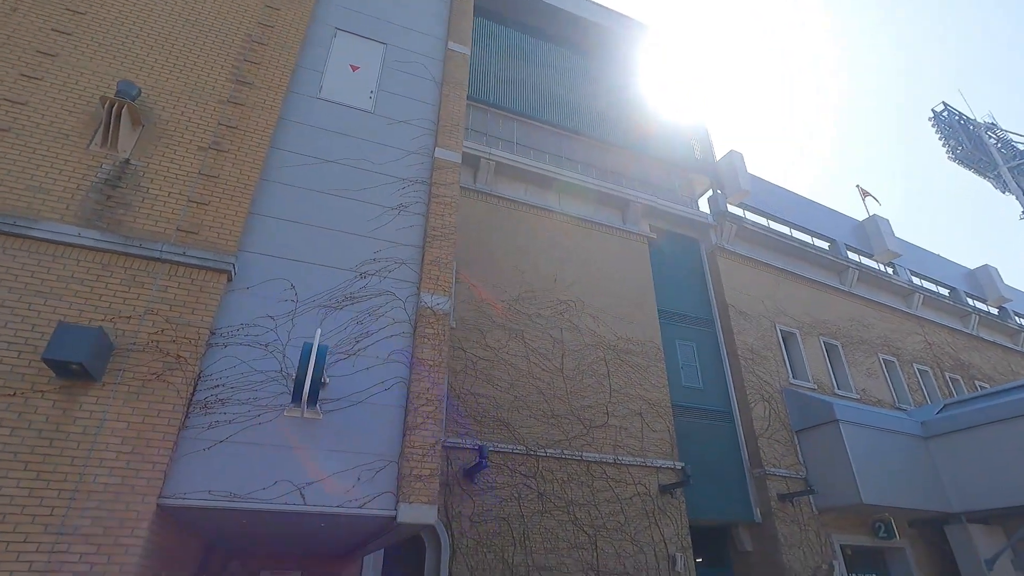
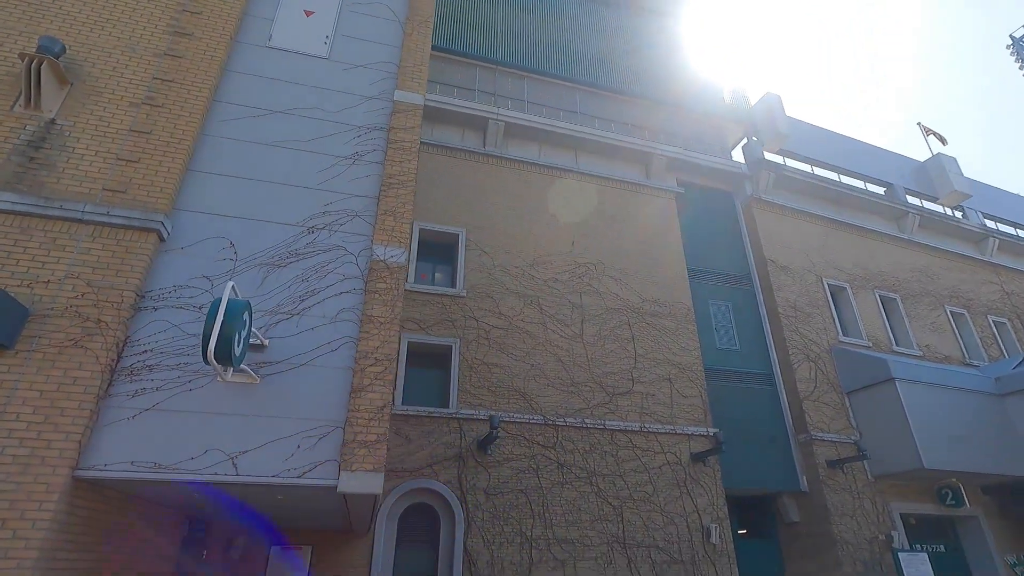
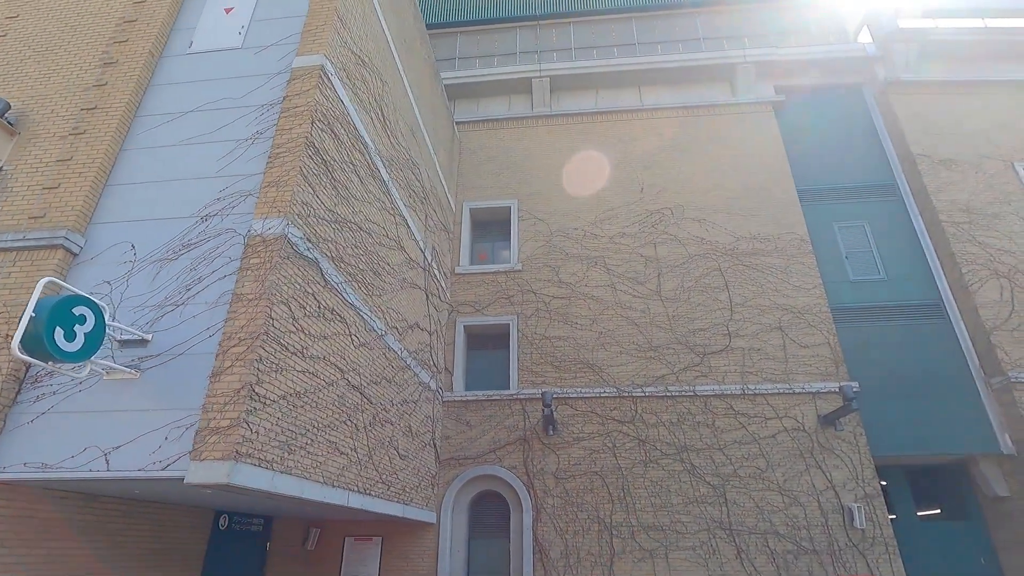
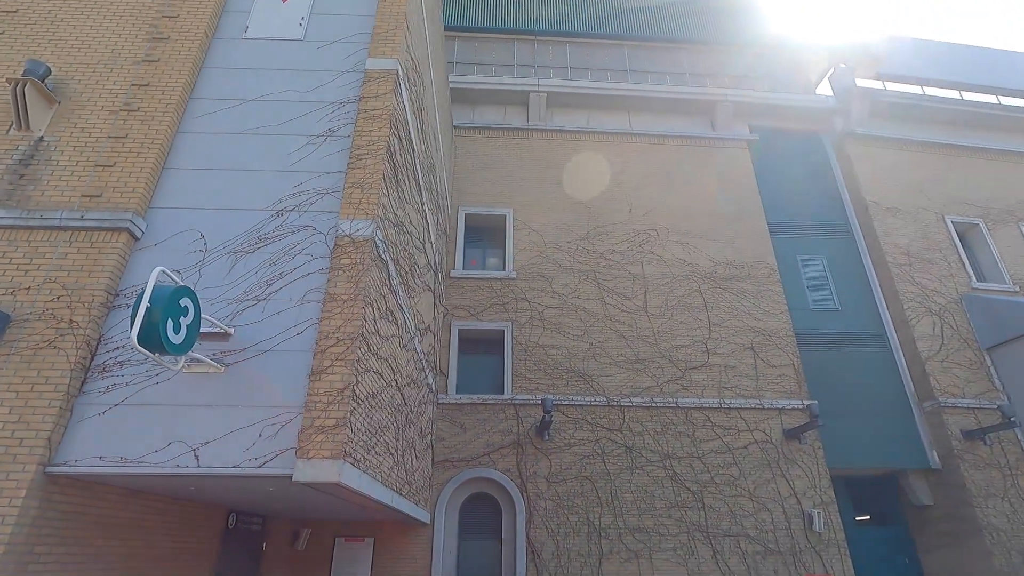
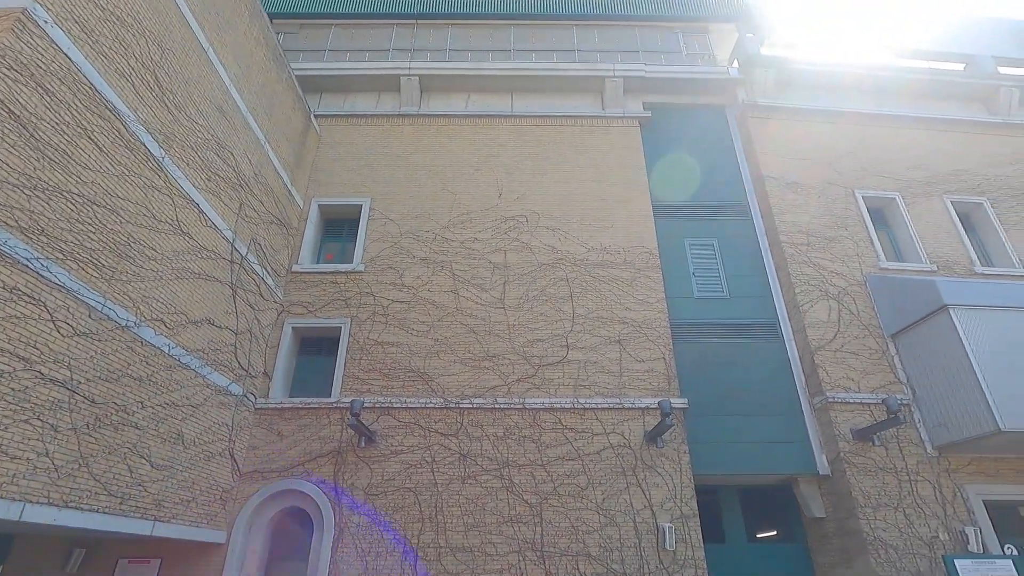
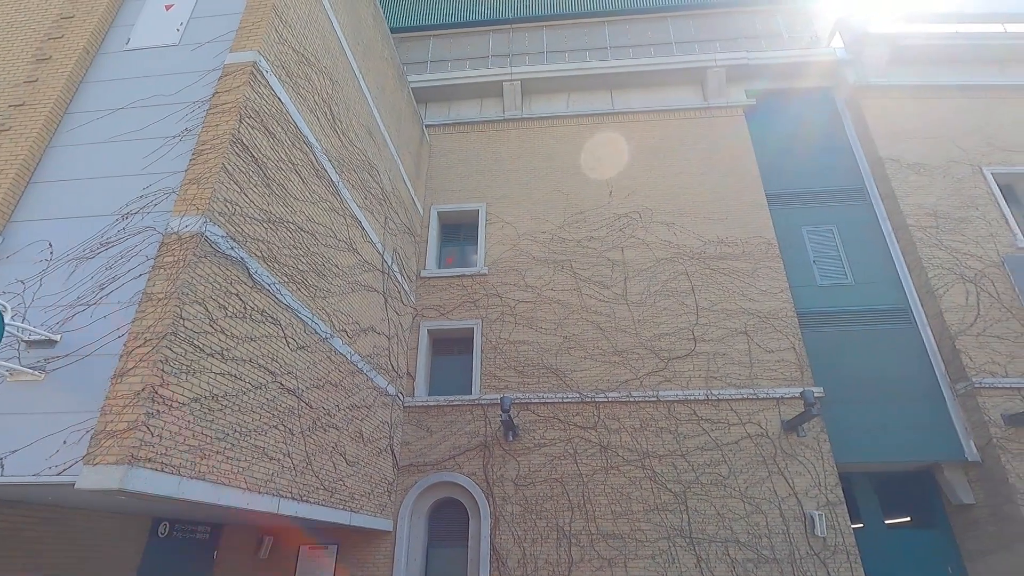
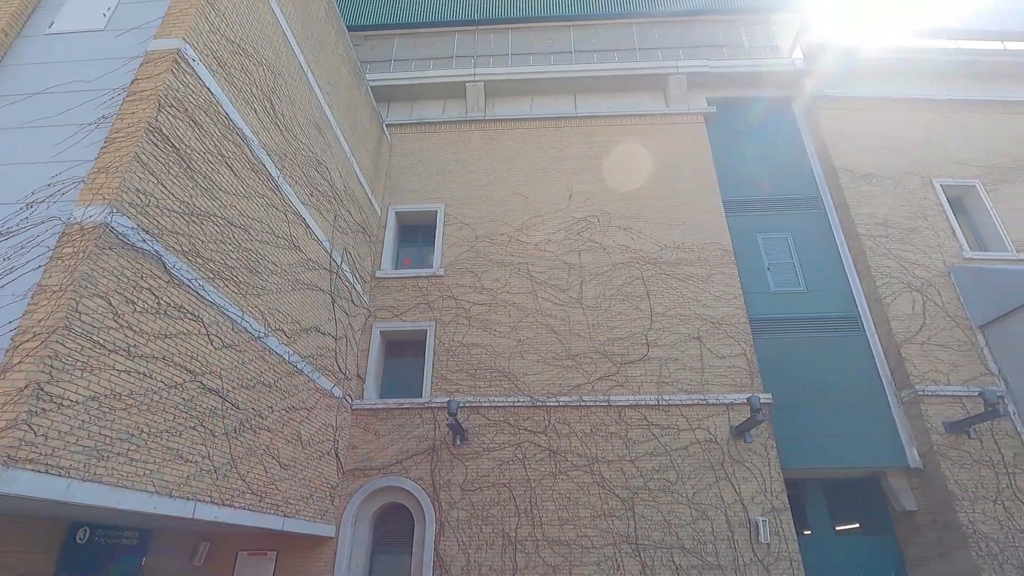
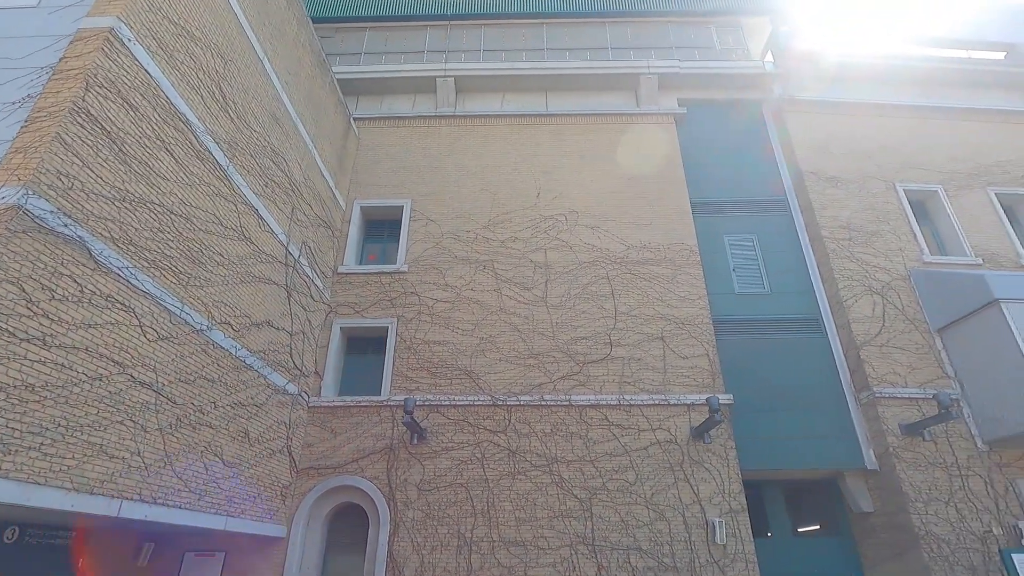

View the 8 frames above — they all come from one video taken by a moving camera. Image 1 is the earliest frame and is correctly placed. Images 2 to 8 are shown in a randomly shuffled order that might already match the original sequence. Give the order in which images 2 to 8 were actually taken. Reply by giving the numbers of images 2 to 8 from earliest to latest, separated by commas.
2, 4, 3, 6, 7, 8, 5
